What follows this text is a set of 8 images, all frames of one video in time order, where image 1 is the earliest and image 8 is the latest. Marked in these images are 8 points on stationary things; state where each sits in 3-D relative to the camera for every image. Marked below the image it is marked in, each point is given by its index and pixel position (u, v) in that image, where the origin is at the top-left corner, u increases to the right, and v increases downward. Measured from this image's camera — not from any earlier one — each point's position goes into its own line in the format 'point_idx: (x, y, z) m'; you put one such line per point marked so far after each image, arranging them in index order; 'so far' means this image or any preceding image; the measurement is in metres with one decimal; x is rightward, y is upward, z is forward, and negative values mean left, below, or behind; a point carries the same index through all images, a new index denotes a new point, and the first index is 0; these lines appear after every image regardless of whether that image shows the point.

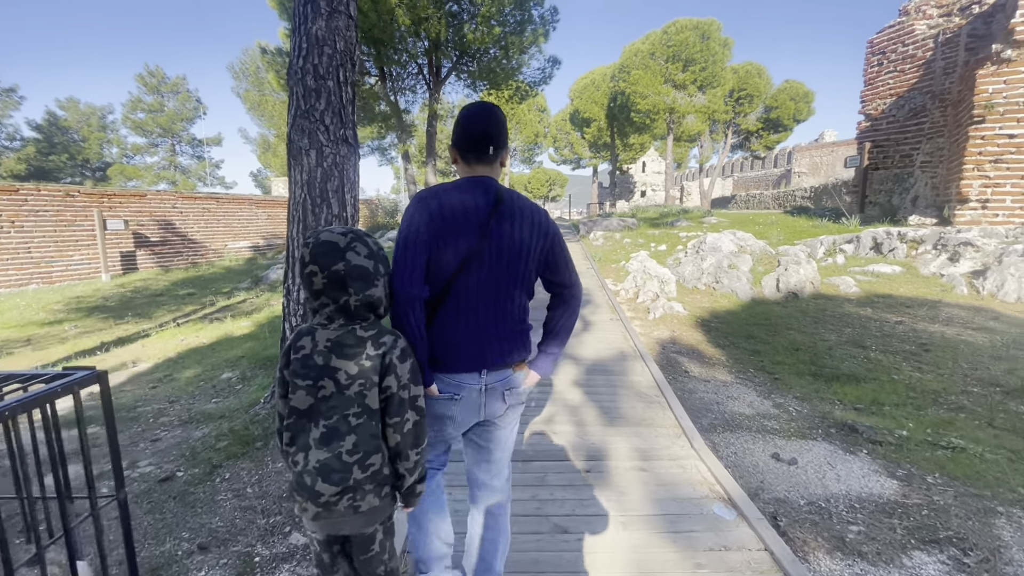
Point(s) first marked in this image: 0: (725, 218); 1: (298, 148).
0: (+6.7, +2.2, +15.1) m
1: (-1.9, +1.2, +4.2) m
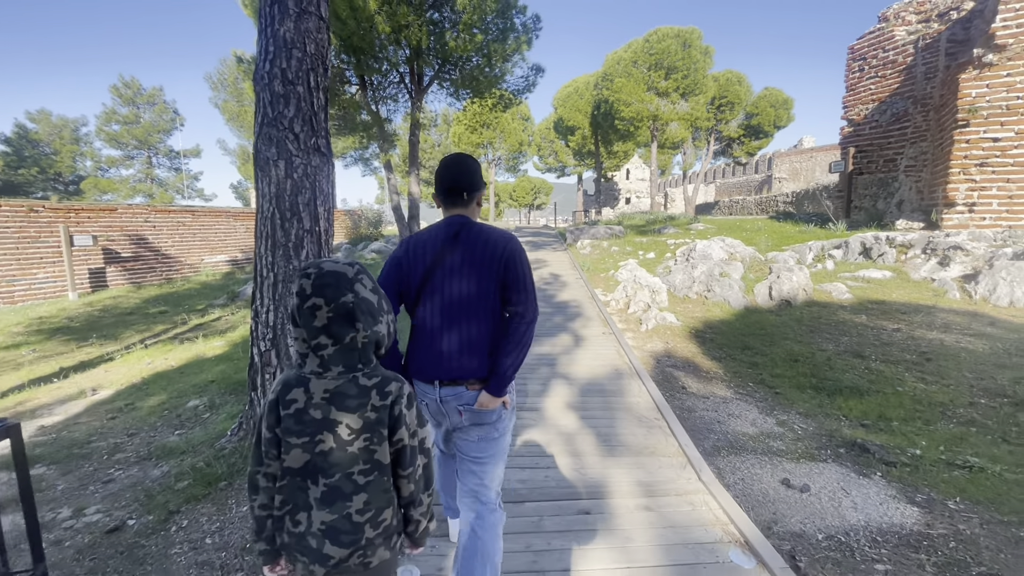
0: (+6.2, +2.0, +15.0) m
1: (-2.0, +1.0, +3.9) m
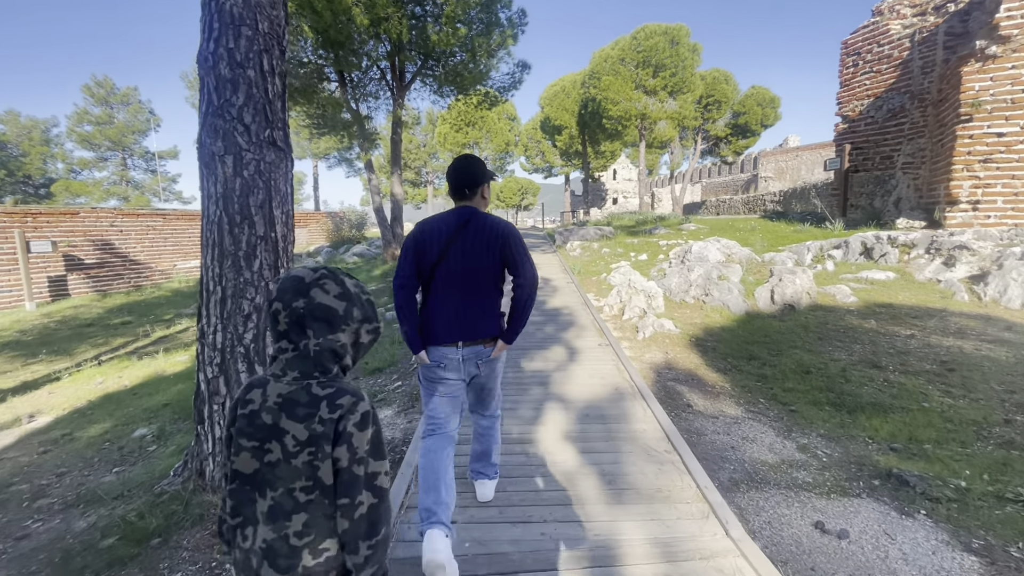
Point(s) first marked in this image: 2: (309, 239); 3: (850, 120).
0: (+5.8, +1.9, +14.6) m
1: (-2.1, +0.9, +3.3) m
2: (-8.3, +2.0, +19.7) m
3: (+8.1, +4.0, +11.6) m
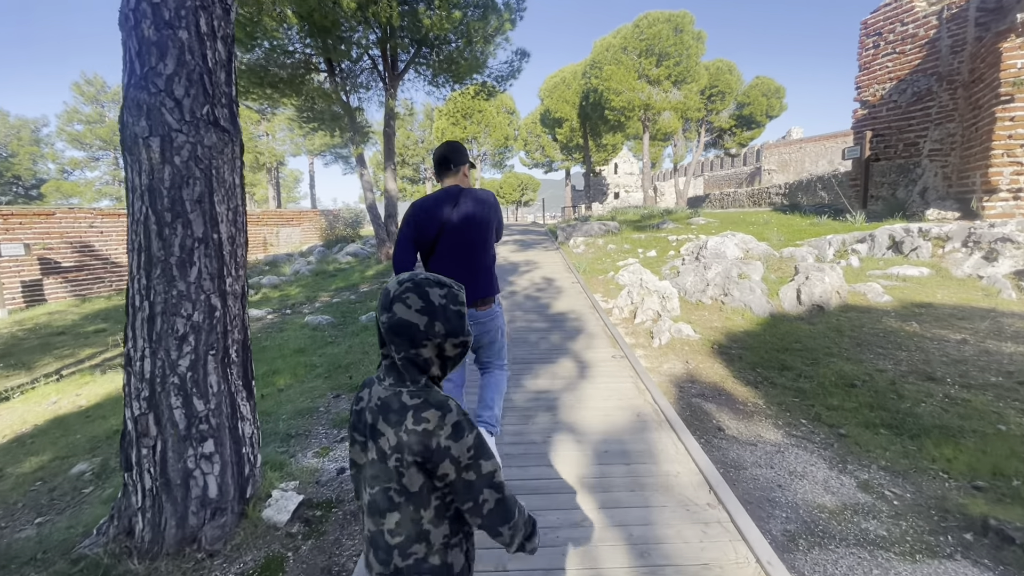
0: (+5.8, +2.0, +14.0) m
1: (-2.1, +0.8, +2.7) m
2: (-8.3, +2.0, +19.1) m
3: (+8.1, +4.1, +10.9) m
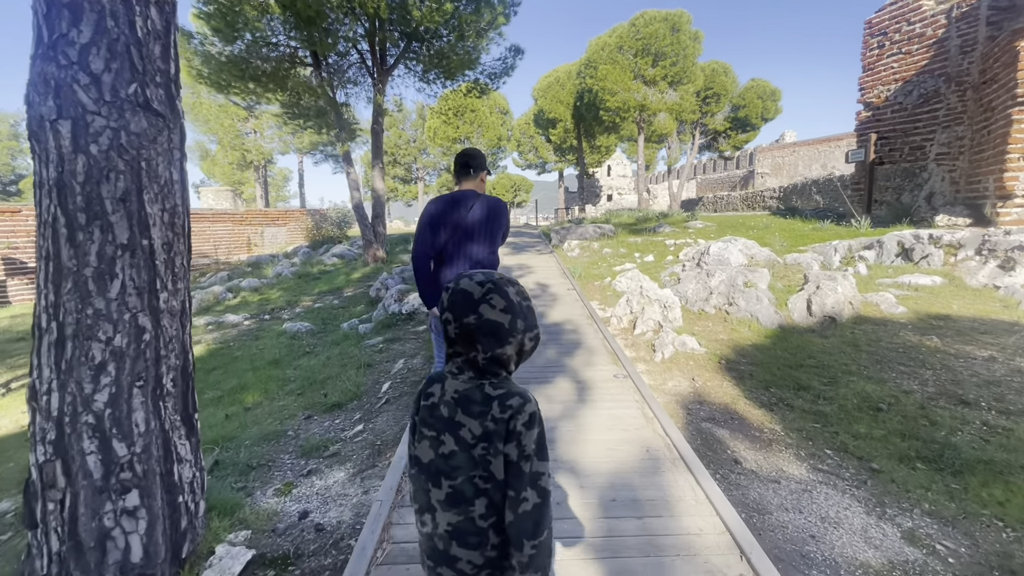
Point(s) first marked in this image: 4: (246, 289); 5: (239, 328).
0: (+5.6, +1.9, +13.6) m
1: (-2.1, +0.8, +2.2) m
2: (-8.6, +1.9, +18.5) m
3: (+7.9, +3.9, +10.5) m
4: (-6.1, 0.0, +11.0) m
5: (-4.7, -0.7, +8.3) m
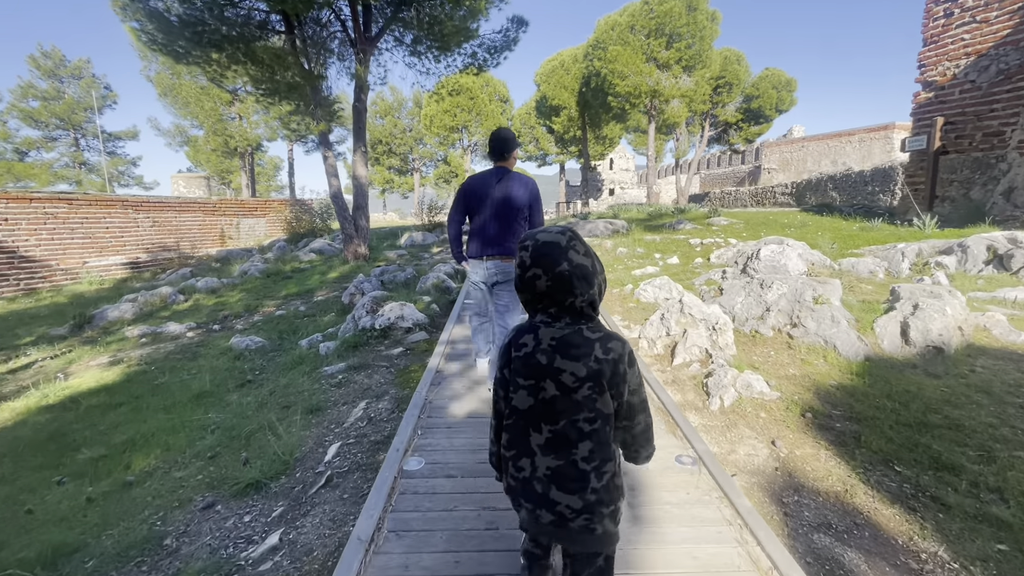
0: (+5.6, +1.7, +12.1) m
1: (-2.1, +0.6, +0.6) m
2: (-8.6, +2.0, +16.9) m
3: (+8.0, +3.8, +9.0) m
4: (-6.1, -0.1, +9.5) m
5: (-4.7, -0.8, +6.8) m
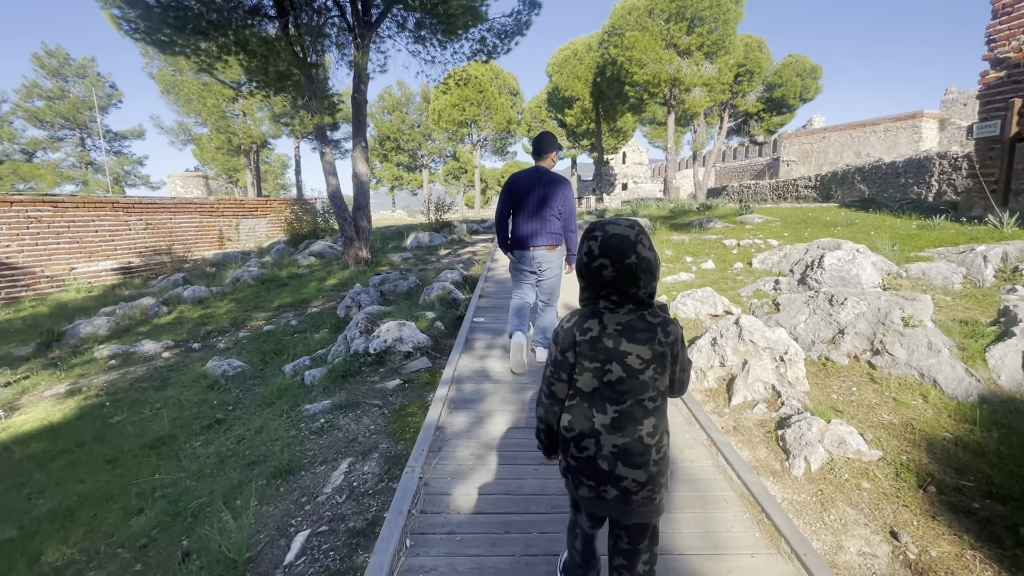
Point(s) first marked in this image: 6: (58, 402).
0: (+5.9, +1.6, +11.0) m
1: (-2.0, +0.4, -0.2) m
2: (-8.2, +1.9, +16.2) m
3: (+8.2, +3.7, +7.9) m
4: (-5.8, -0.2, +8.7) m
5: (-4.5, -1.0, +6.0) m
6: (-4.8, -1.2, +5.1) m
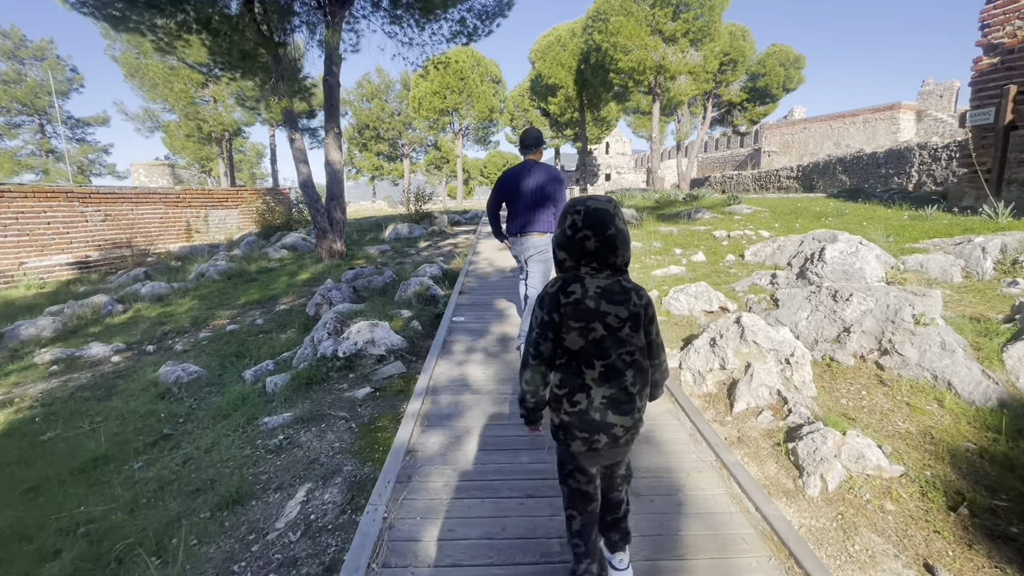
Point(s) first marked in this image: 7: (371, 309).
0: (+5.5, +1.8, +10.8) m
1: (-2.0, +0.3, -0.7) m
2: (-8.7, +2.1, +15.4) m
3: (+7.9, +3.8, +7.7) m
4: (-6.1, -0.2, +8.1) m
5: (-4.7, -0.9, +5.5) m
6: (-4.9, -1.2, +4.5) m
7: (-1.7, -0.2, +5.8) m
